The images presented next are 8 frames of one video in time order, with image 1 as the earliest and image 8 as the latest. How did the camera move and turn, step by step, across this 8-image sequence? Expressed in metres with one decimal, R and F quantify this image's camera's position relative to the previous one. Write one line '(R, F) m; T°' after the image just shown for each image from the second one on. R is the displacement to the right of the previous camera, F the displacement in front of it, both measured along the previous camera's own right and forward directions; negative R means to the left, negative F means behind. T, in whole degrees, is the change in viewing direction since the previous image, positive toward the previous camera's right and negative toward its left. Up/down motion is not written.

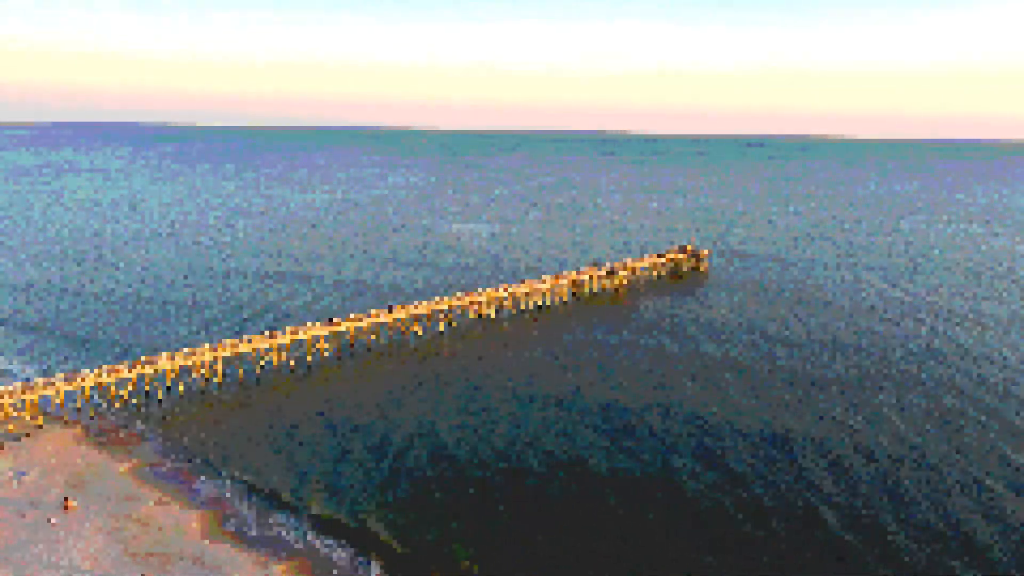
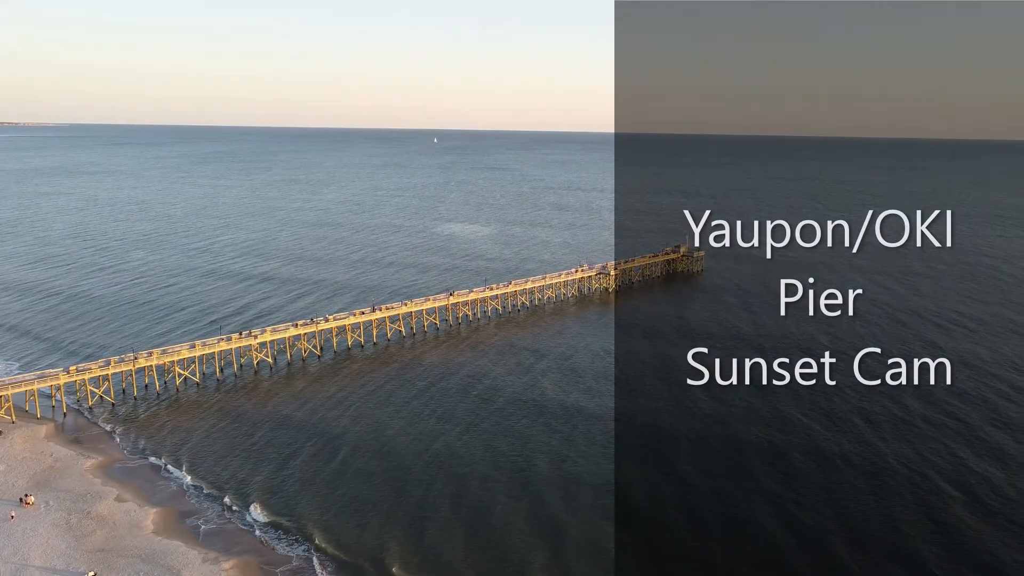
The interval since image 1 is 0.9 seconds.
(+3.1, -0.2) m; -1°
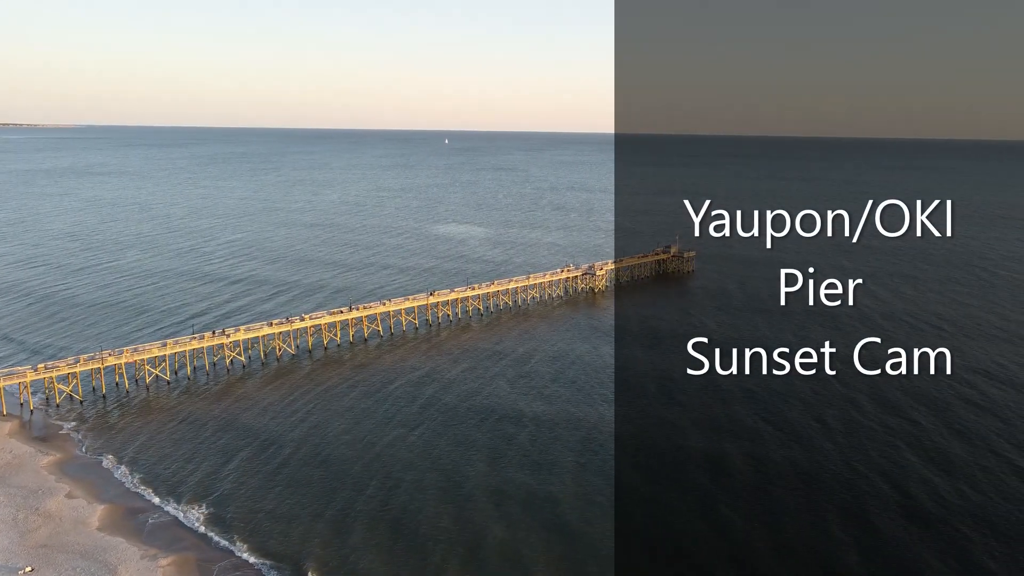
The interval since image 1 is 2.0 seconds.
(+3.5, -0.1) m; -1°
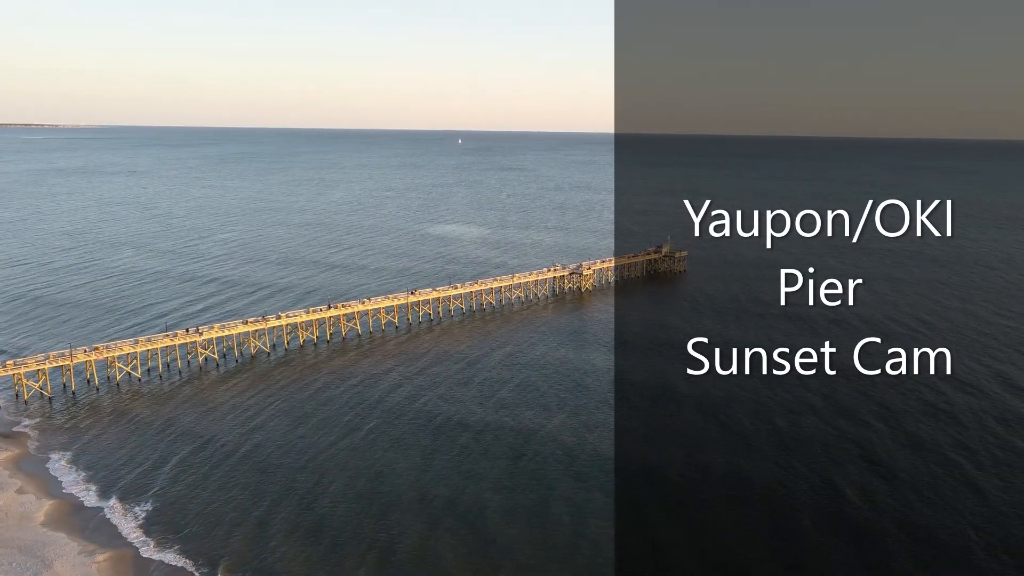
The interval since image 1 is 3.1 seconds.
(+3.5, +0.2) m; -1°
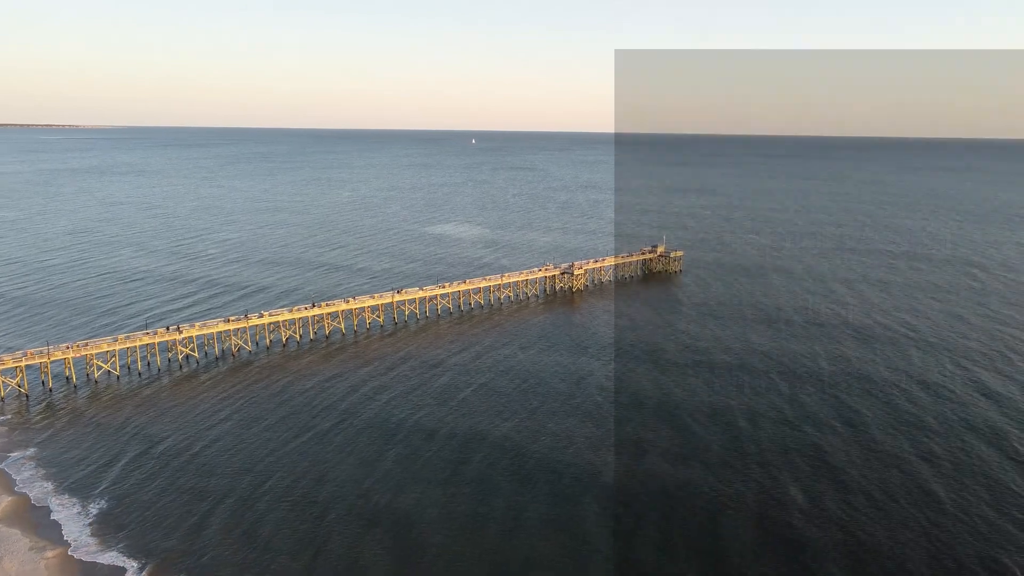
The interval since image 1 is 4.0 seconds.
(+3.0, +0.3) m; -1°
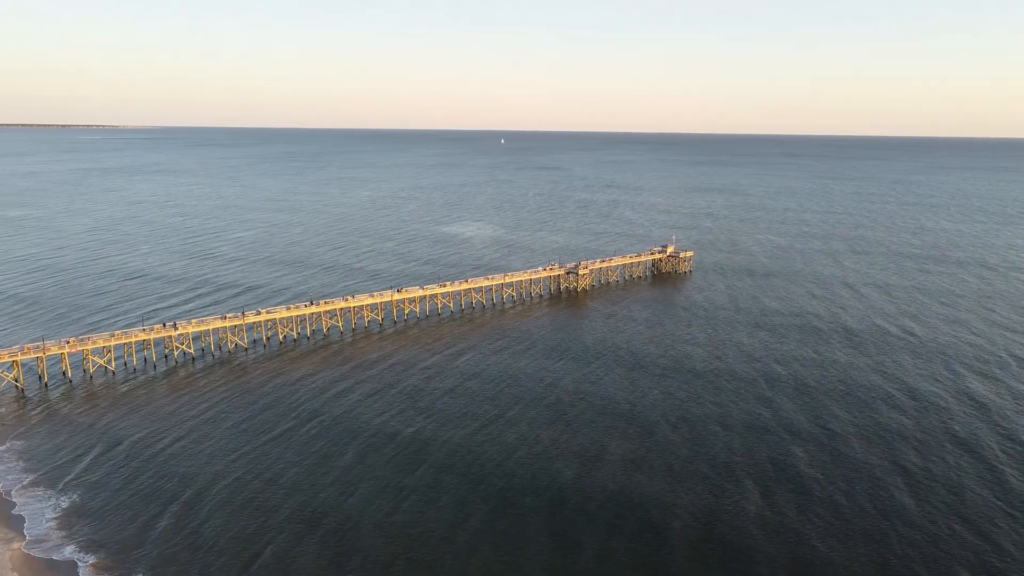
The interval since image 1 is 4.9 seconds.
(+3.1, +0.4) m; -2°
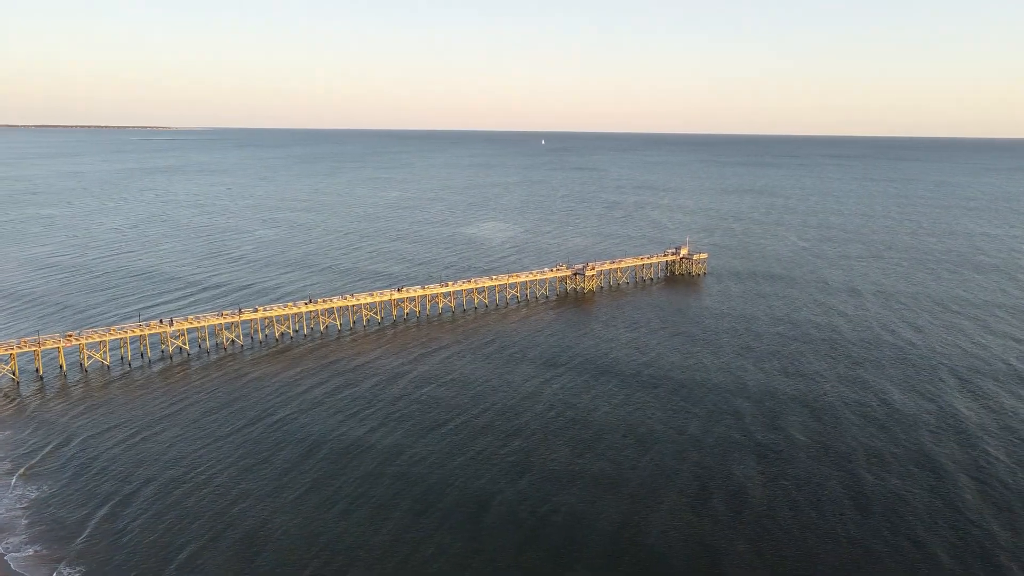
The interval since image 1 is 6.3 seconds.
(+4.4, +0.6) m; -3°
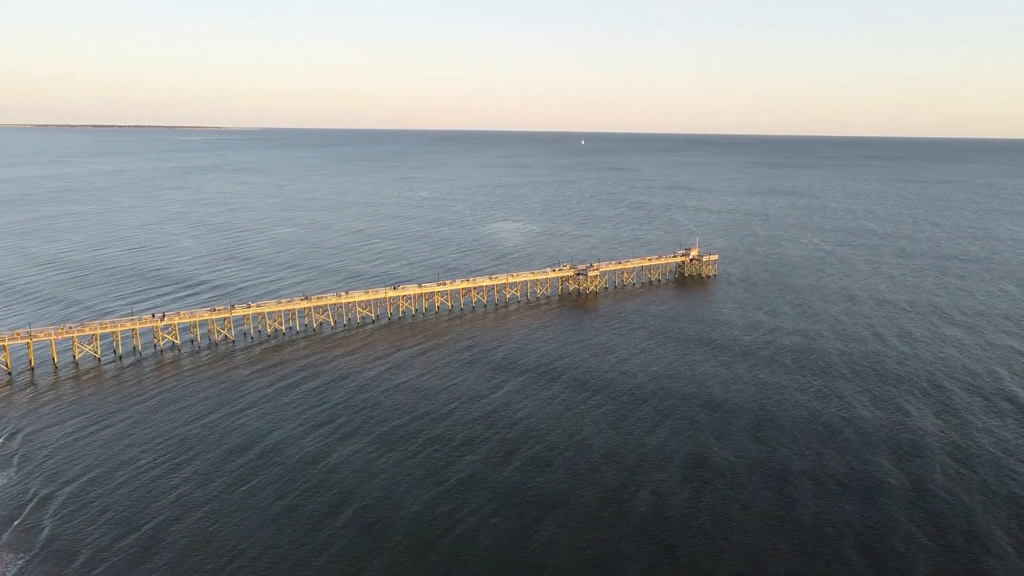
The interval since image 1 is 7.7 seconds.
(+4.6, +0.7) m; -3°
